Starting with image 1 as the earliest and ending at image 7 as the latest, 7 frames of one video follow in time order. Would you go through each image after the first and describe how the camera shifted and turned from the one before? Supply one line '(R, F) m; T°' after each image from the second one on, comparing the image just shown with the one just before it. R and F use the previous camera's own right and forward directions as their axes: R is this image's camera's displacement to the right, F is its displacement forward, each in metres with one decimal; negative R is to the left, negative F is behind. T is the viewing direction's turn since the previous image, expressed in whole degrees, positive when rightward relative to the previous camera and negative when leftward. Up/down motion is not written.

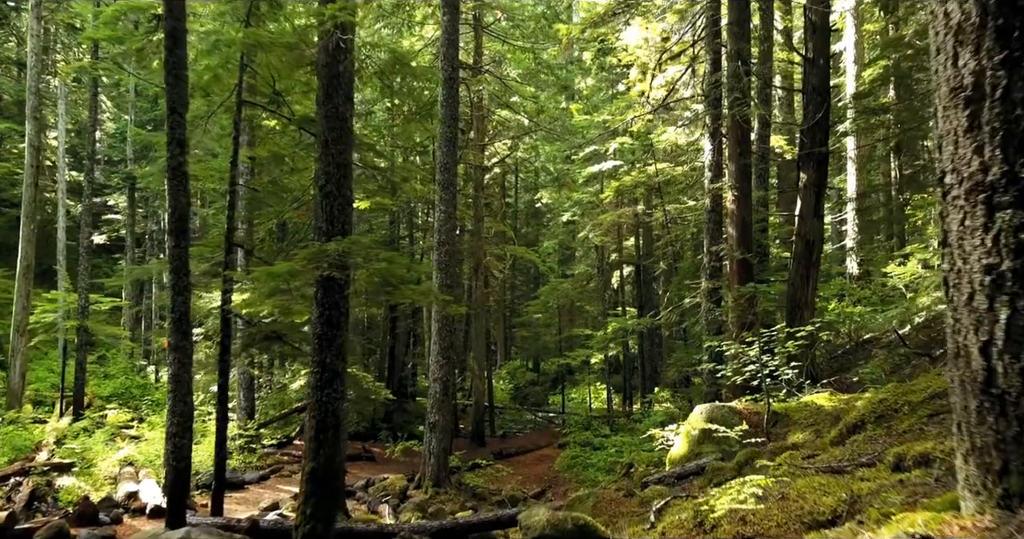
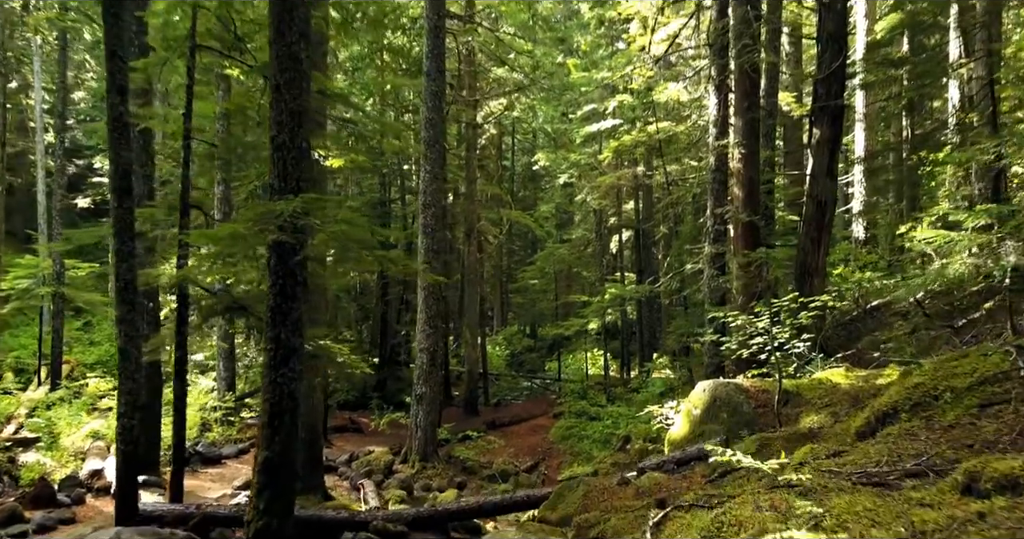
(+0.2, +0.8) m; 0°
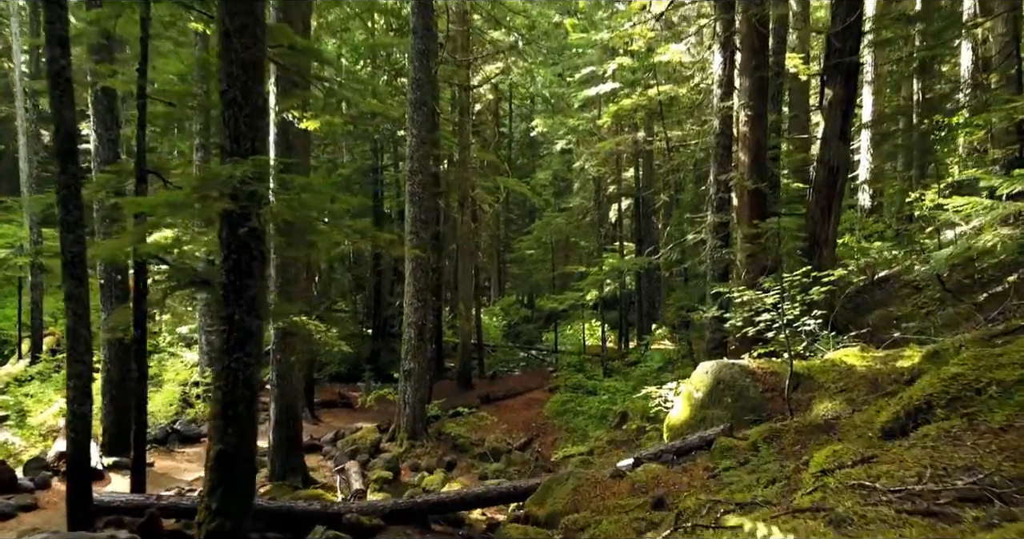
(+0.1, +0.6) m; 0°
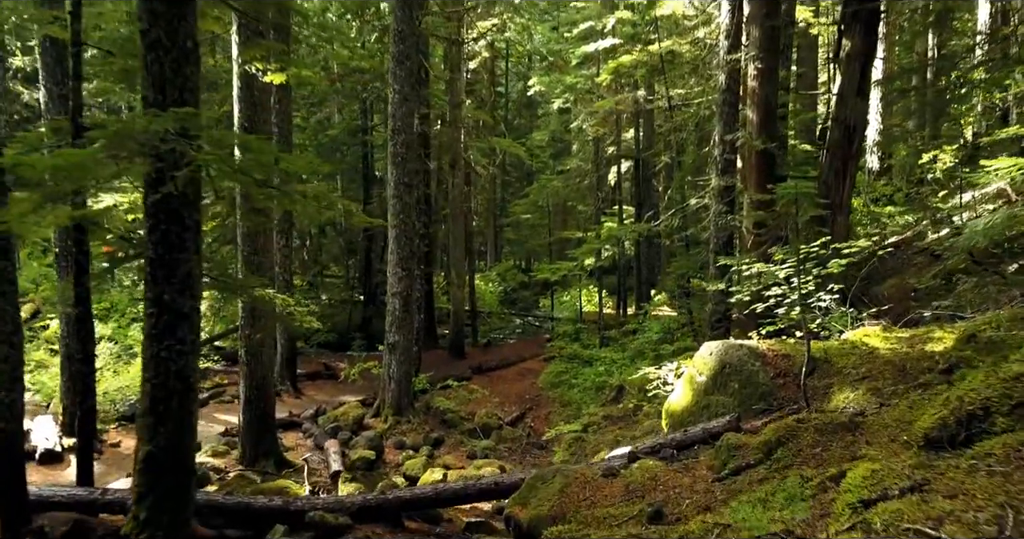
(+0.1, +0.7) m; 0°
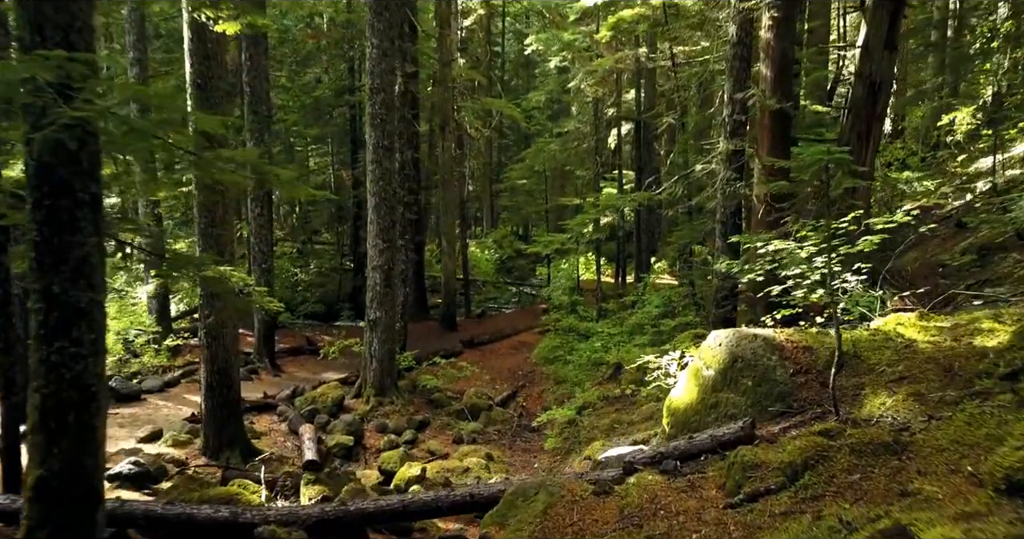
(+0.1, +0.8) m; 0°
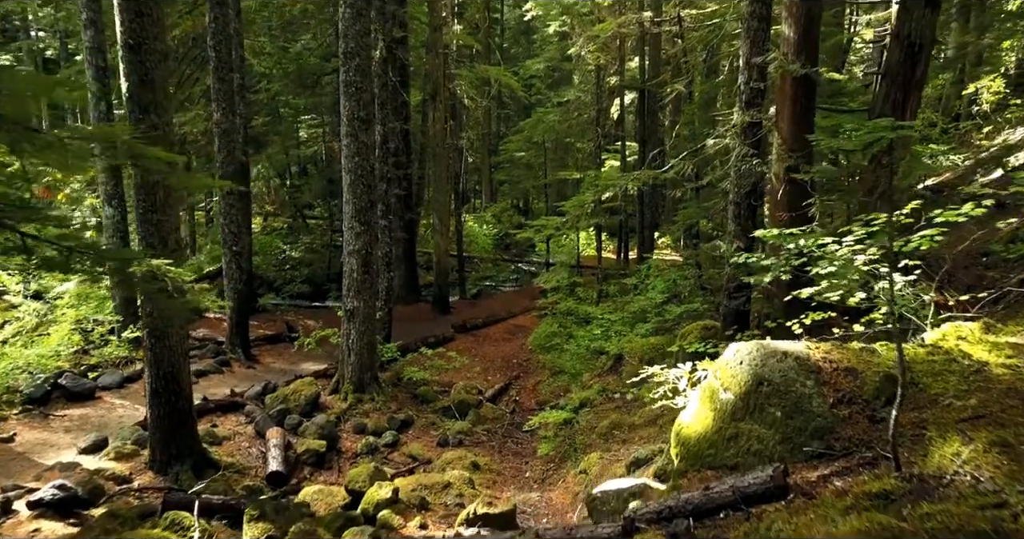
(+0.2, +1.0) m; 0°
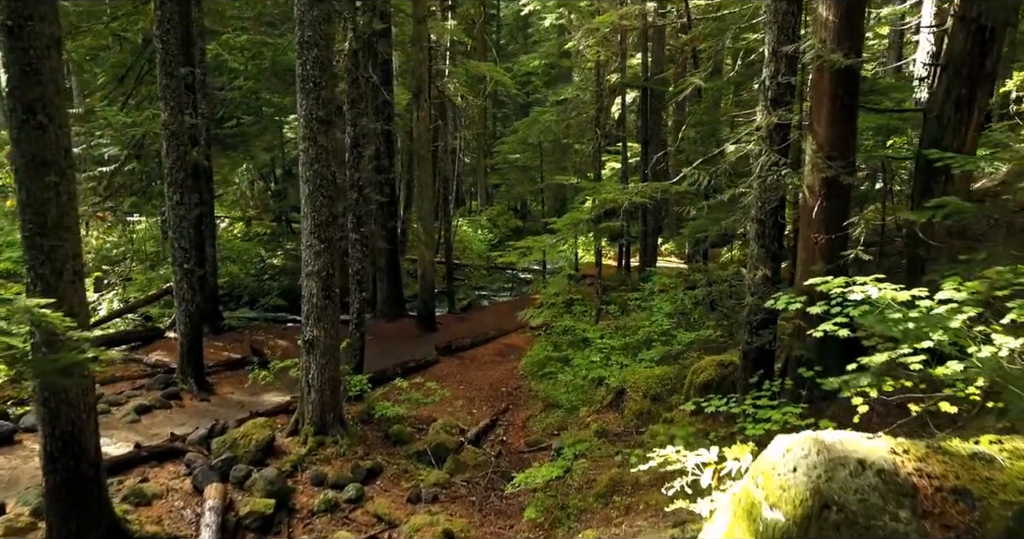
(+0.2, +1.3) m; 0°
